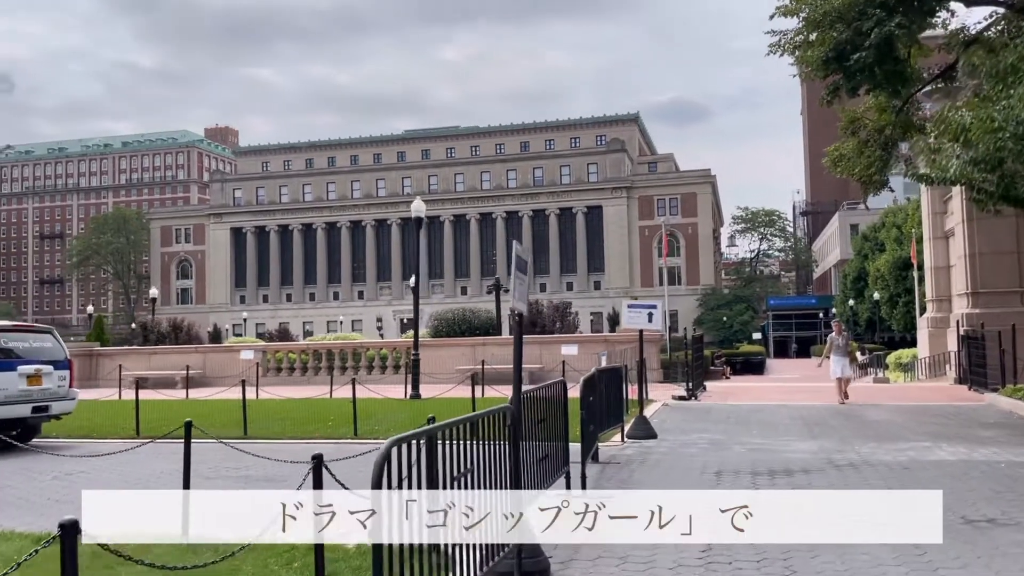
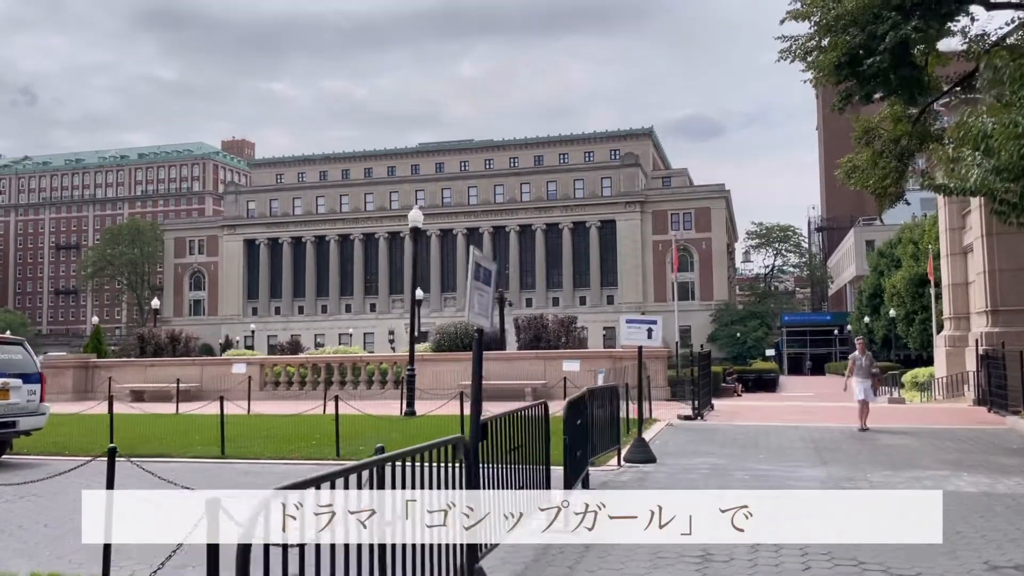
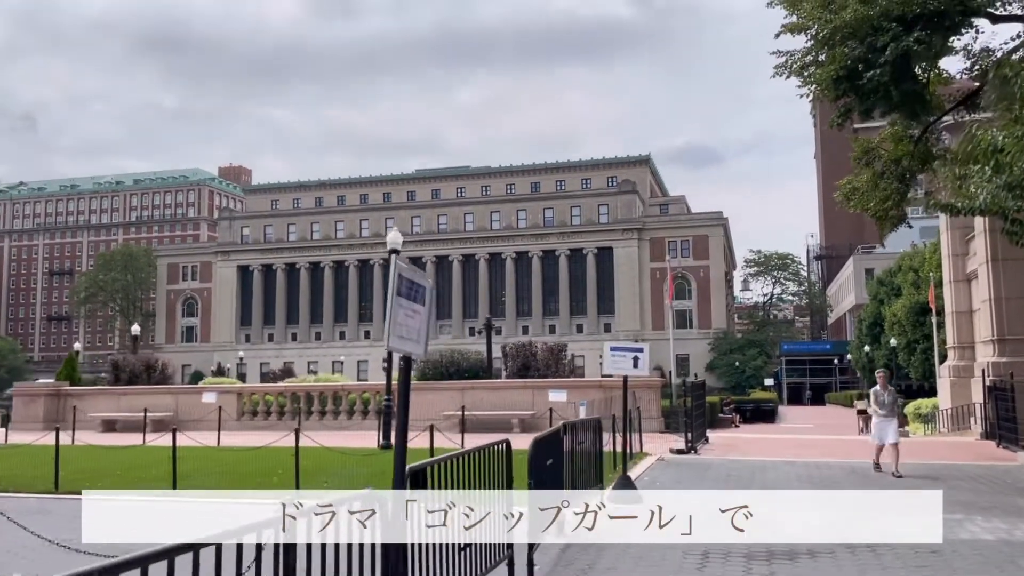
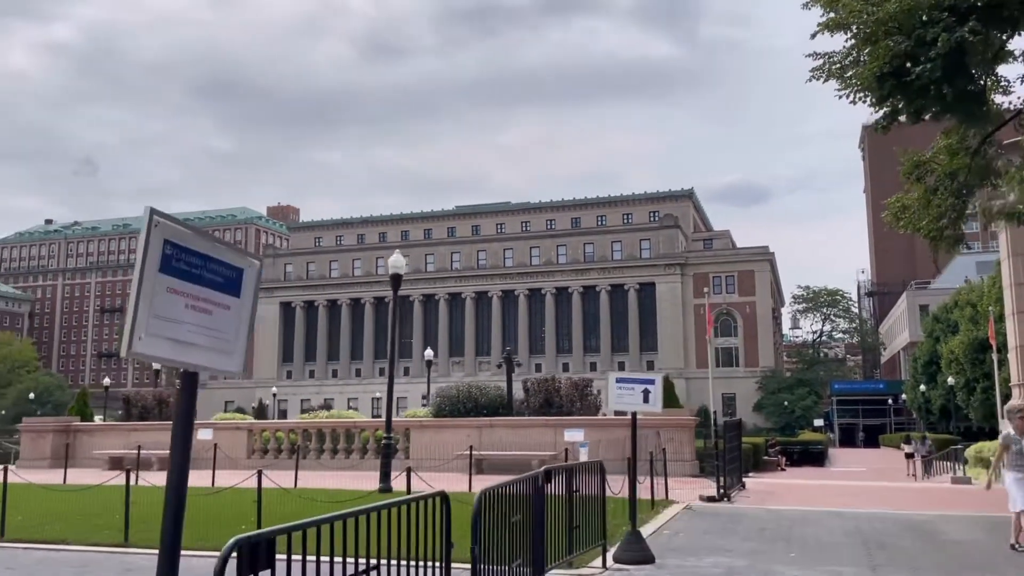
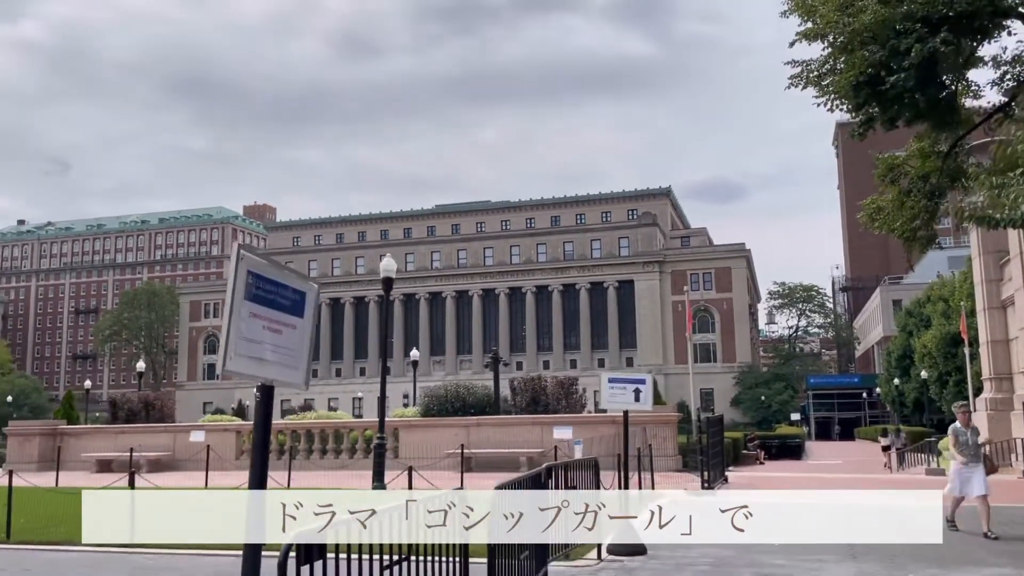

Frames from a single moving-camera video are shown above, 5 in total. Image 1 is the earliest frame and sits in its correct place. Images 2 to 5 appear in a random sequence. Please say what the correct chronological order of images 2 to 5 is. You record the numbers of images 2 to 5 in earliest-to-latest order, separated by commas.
2, 3, 5, 4
